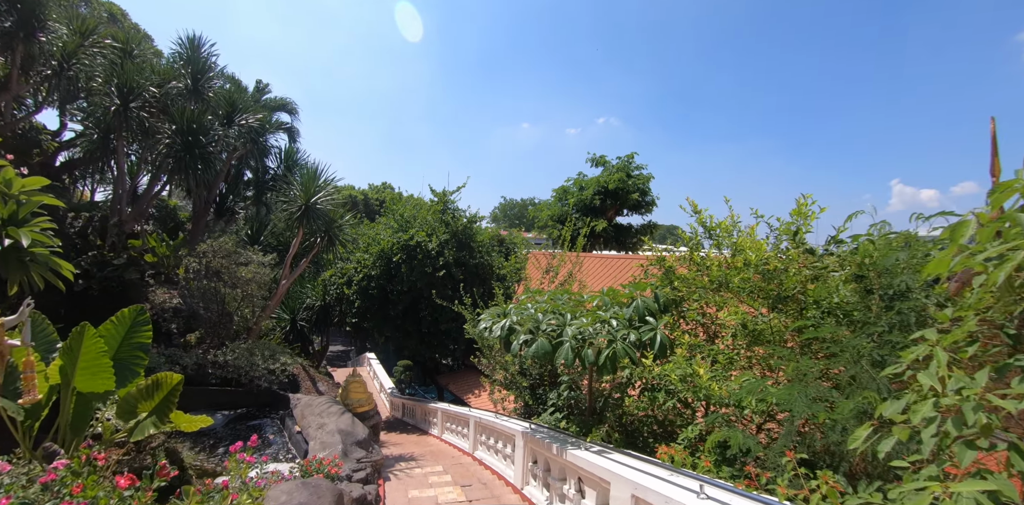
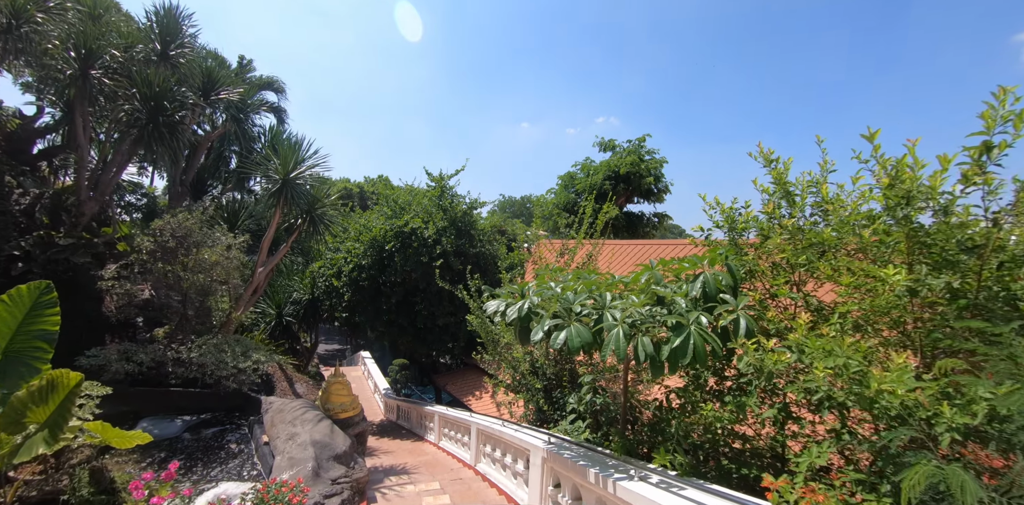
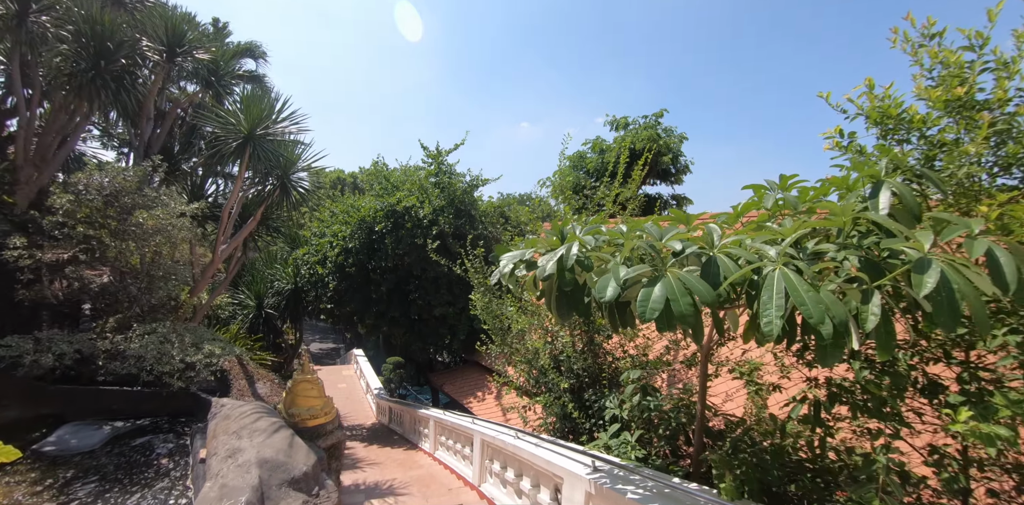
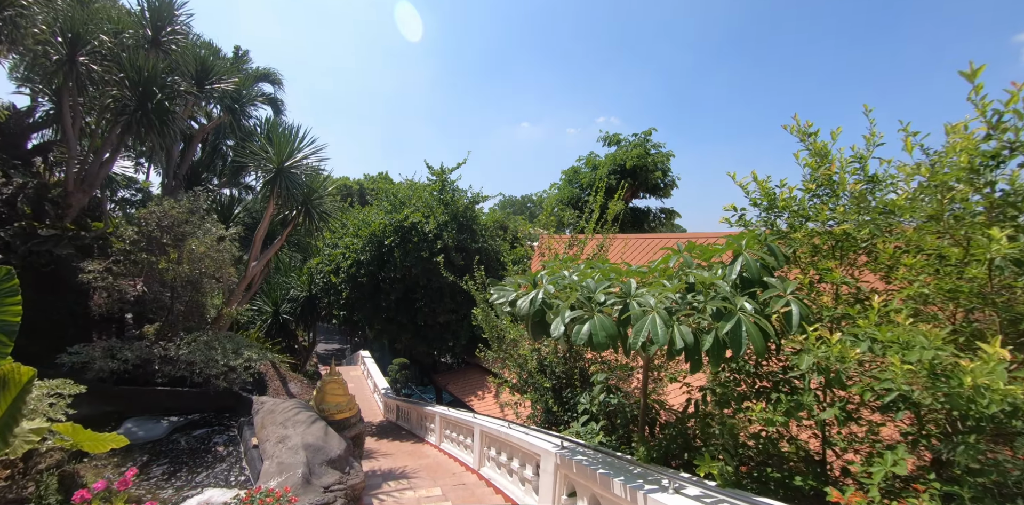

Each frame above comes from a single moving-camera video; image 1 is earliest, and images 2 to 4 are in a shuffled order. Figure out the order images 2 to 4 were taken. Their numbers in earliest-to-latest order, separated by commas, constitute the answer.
2, 4, 3
